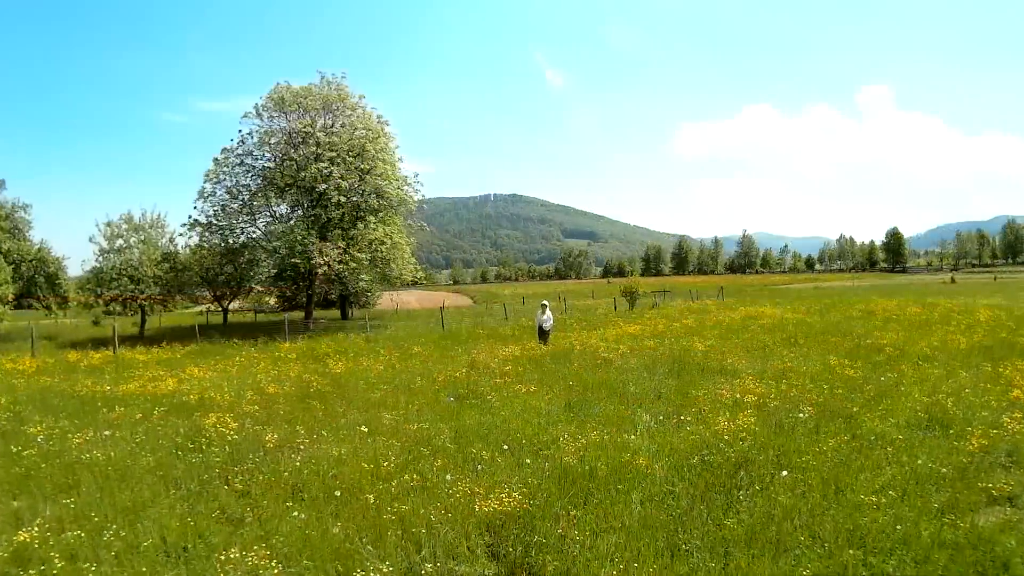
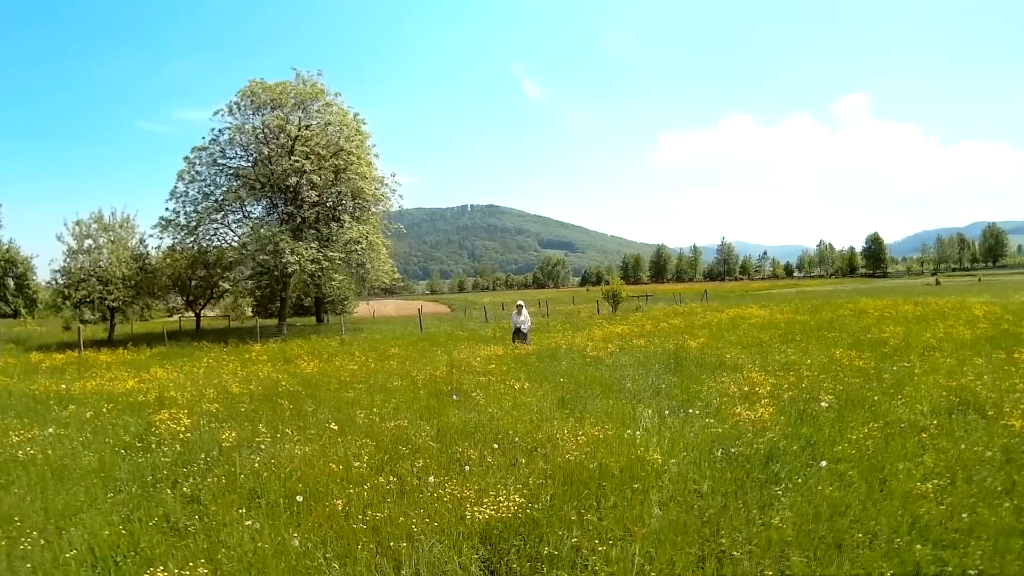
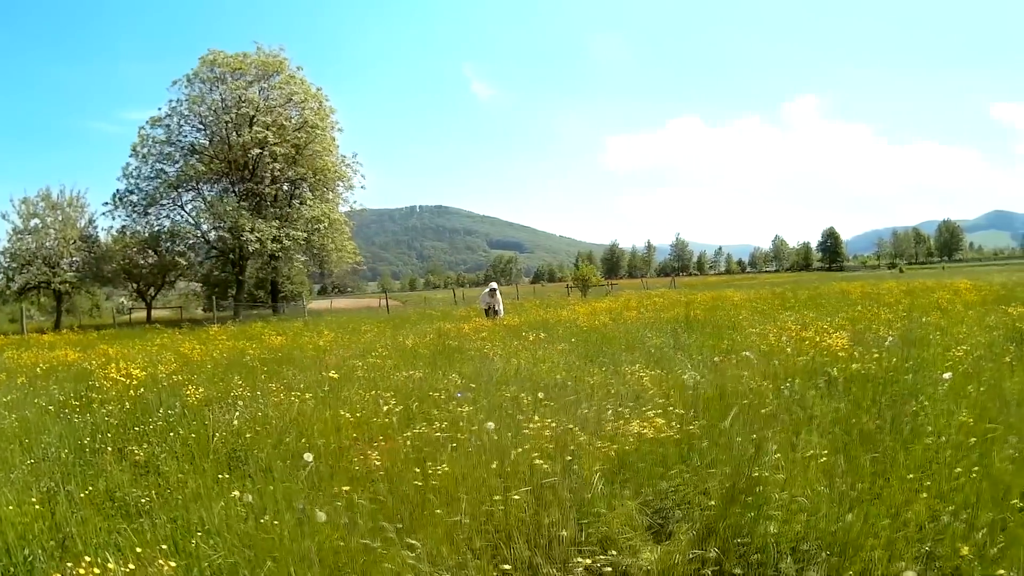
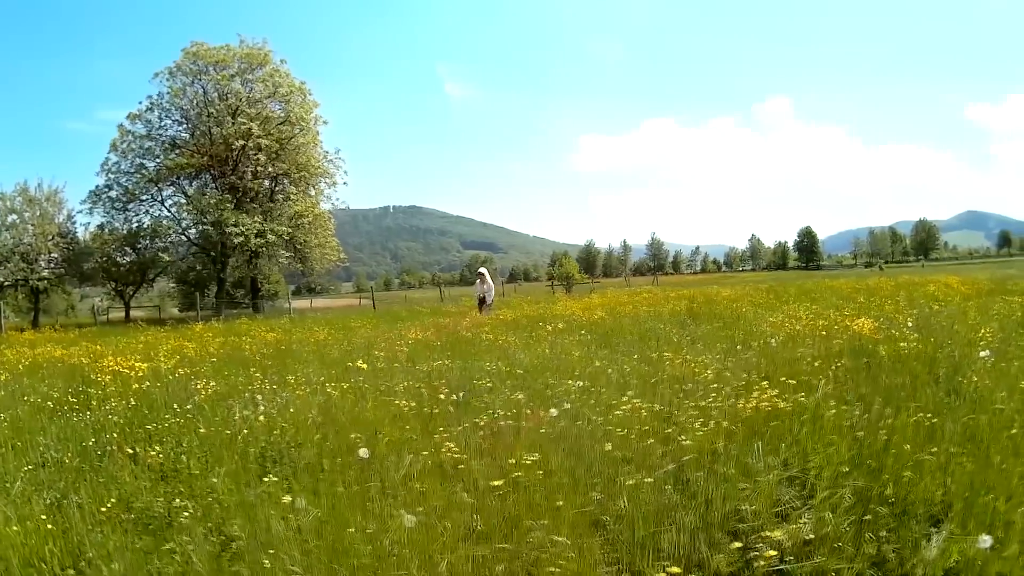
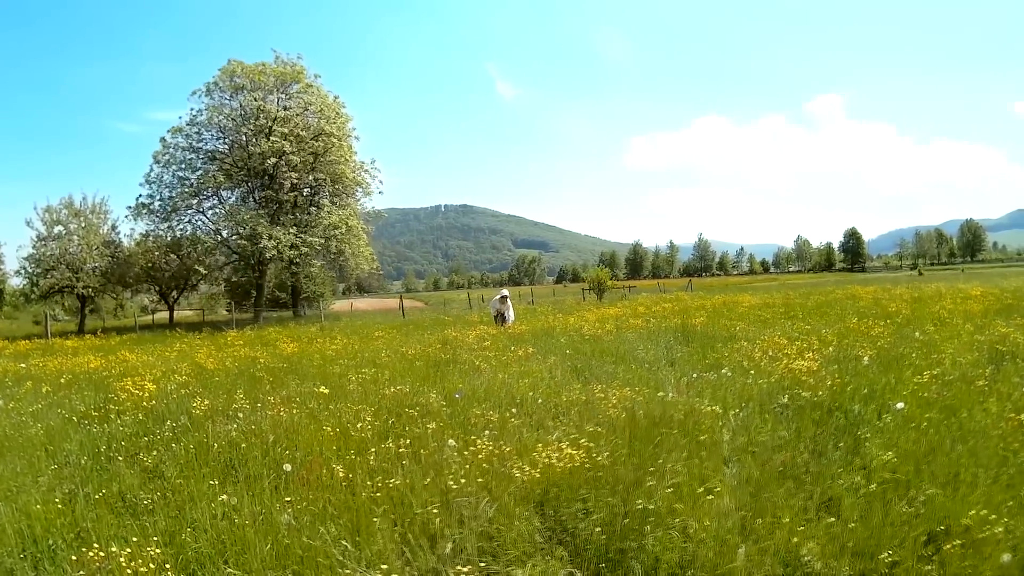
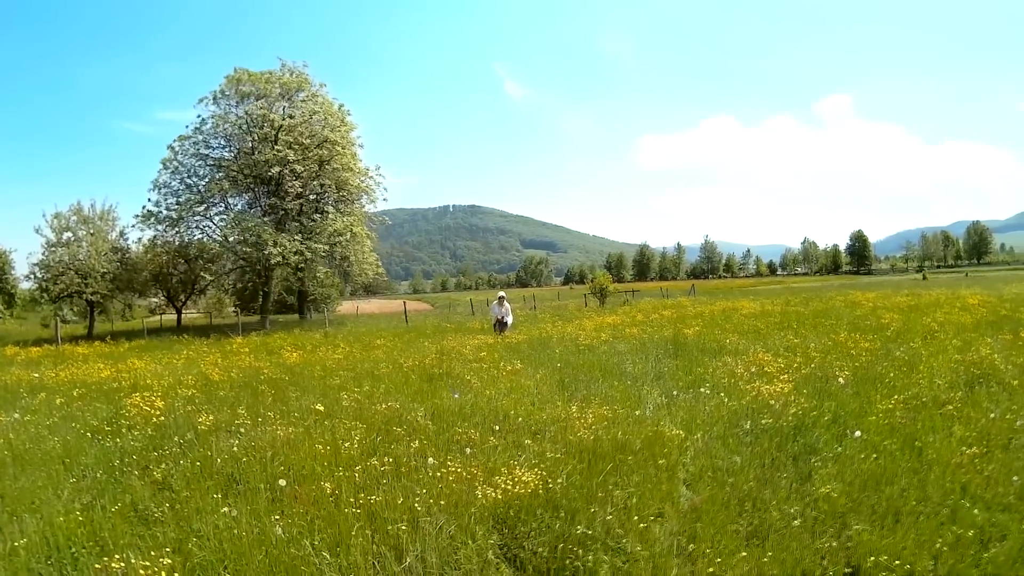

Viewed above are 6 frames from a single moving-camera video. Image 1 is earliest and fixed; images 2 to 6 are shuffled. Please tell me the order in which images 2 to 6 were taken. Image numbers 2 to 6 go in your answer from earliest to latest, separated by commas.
2, 6, 5, 3, 4
